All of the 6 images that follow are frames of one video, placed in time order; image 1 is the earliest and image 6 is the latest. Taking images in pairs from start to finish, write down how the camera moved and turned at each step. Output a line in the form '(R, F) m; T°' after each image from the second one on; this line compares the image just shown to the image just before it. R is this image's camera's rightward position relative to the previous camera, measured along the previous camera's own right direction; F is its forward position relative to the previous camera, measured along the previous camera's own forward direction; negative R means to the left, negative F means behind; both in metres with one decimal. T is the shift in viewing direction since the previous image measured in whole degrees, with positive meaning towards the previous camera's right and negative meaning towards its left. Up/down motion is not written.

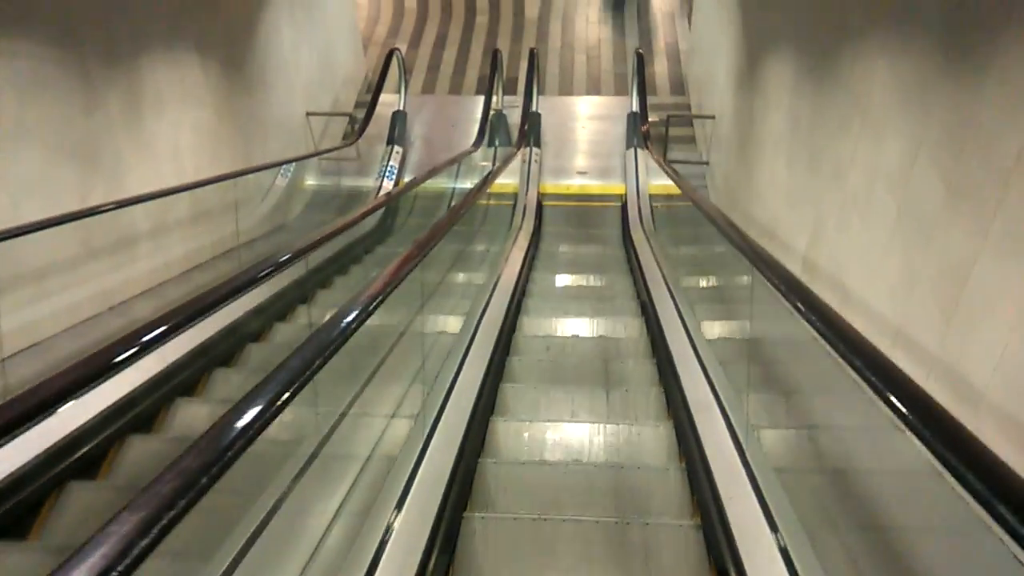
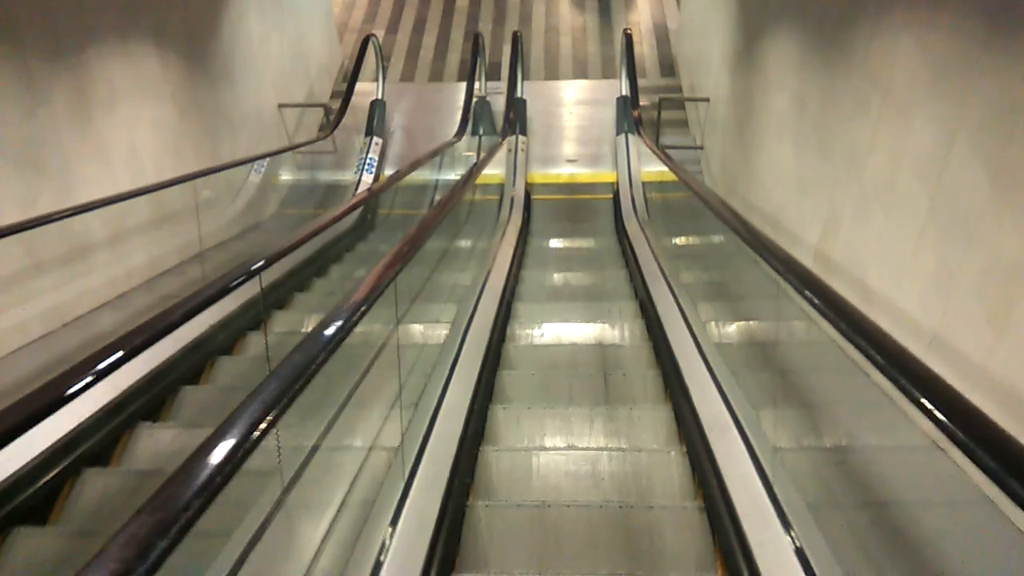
(0.0, +0.3) m; +1°
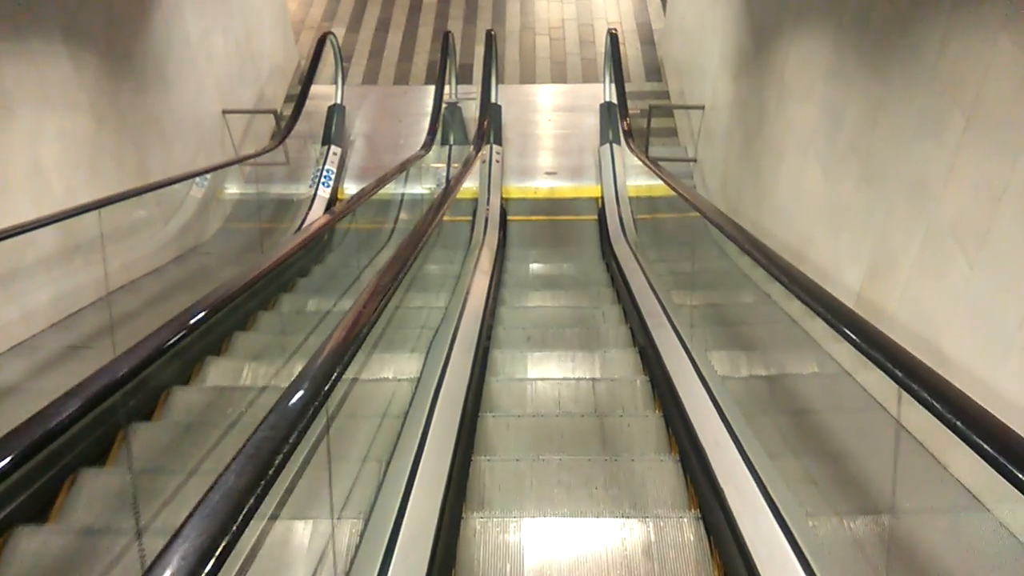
(0.0, +0.6) m; +2°
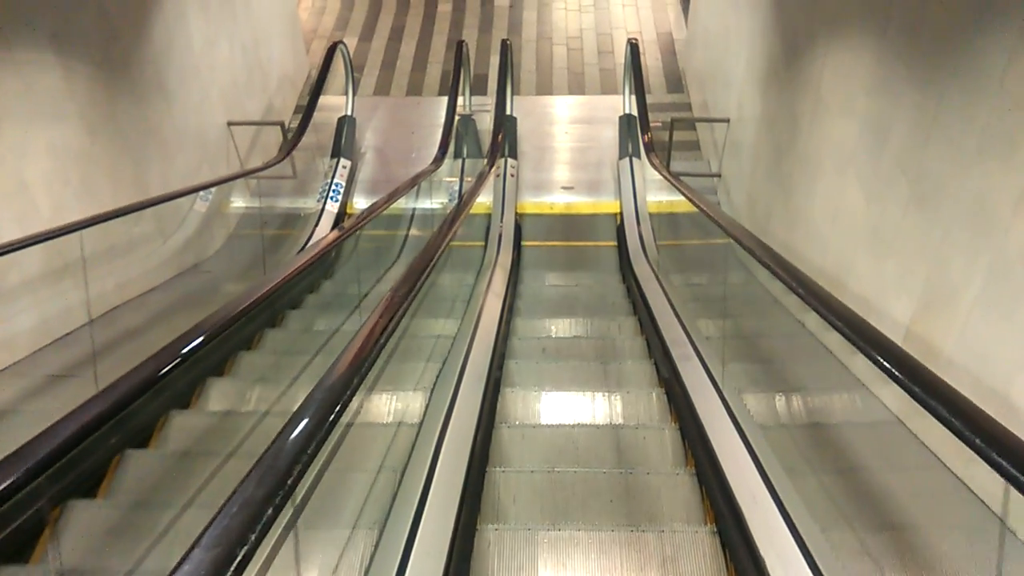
(0.0, +0.2) m; -1°
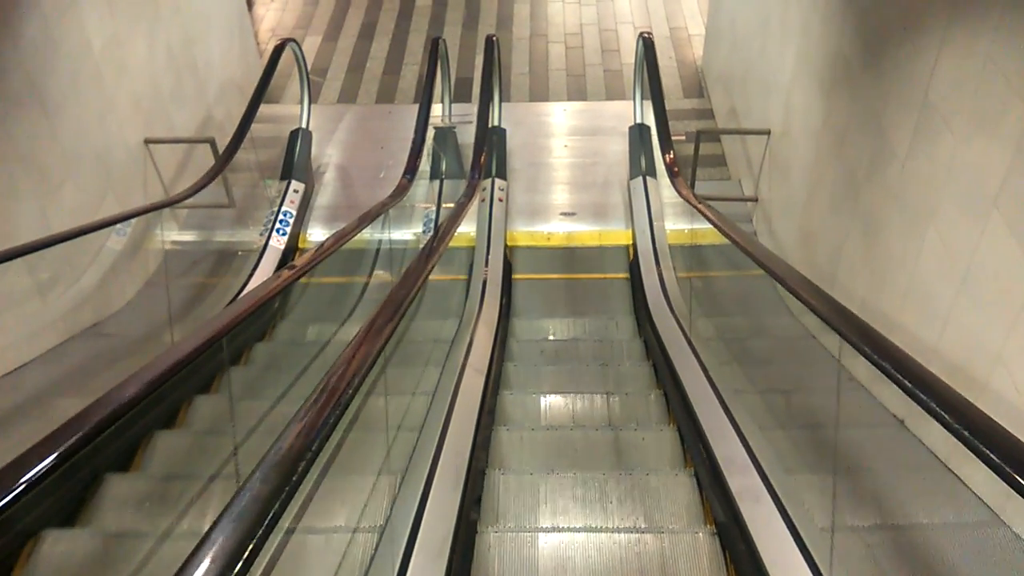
(+0.1, +1.0) m; 0°
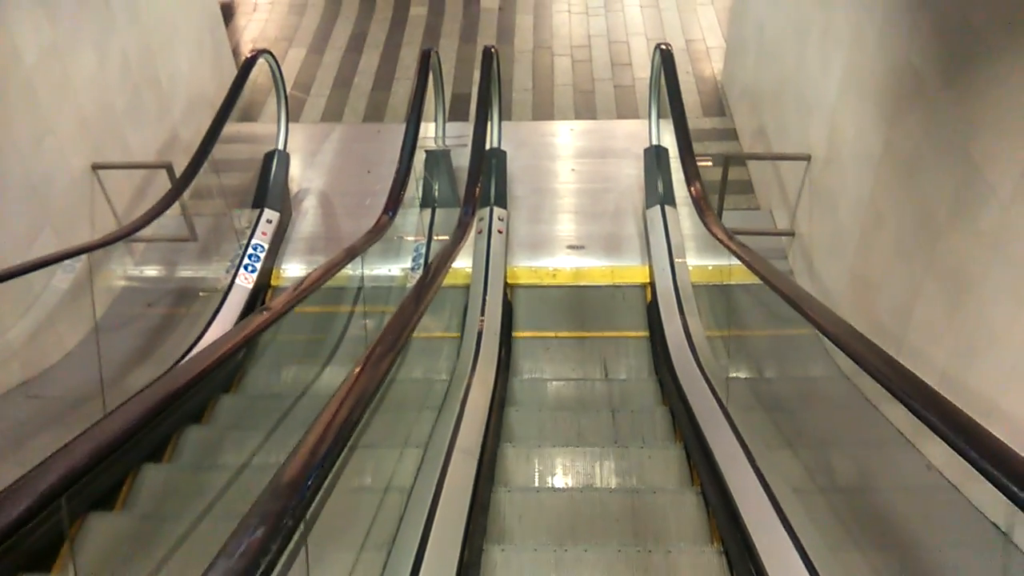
(0.0, +0.5) m; 0°
